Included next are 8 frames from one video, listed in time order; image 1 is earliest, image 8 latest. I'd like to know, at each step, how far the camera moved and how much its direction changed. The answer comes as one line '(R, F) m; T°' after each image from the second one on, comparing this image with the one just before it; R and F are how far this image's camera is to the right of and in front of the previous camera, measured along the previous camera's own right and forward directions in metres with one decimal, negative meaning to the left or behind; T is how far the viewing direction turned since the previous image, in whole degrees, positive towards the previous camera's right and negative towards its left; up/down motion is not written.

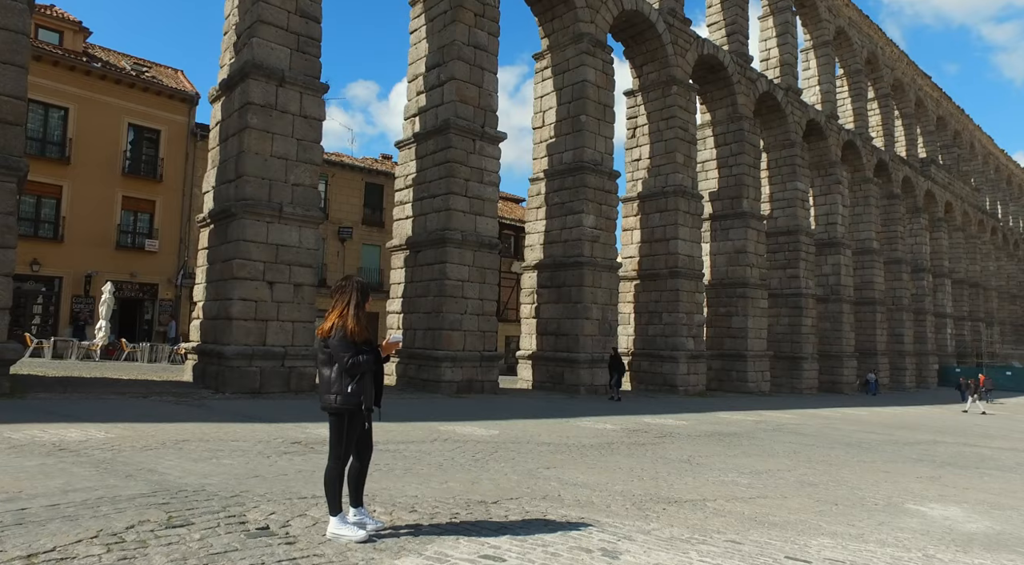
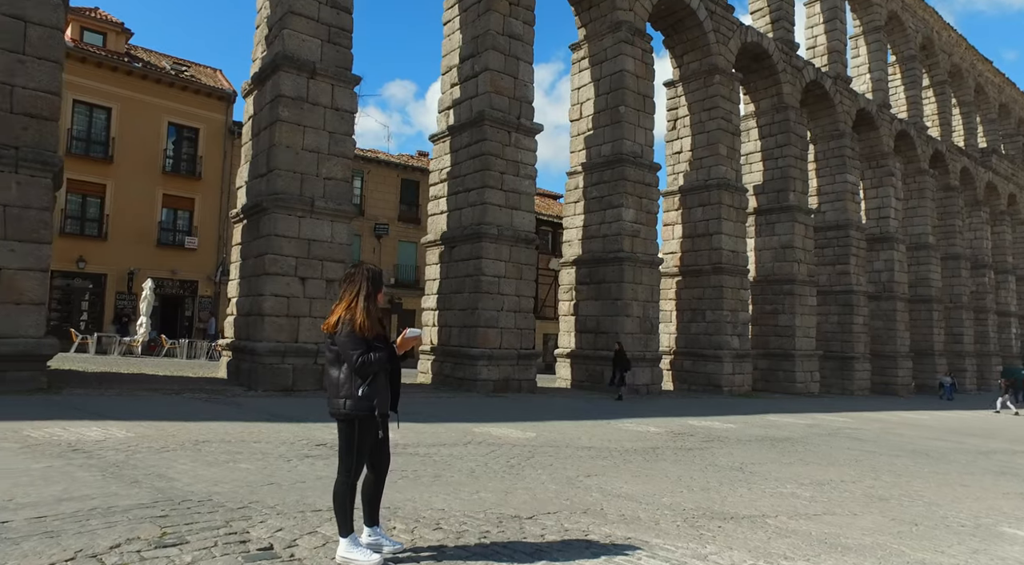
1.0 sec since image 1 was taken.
(0.0, +0.5) m; -3°
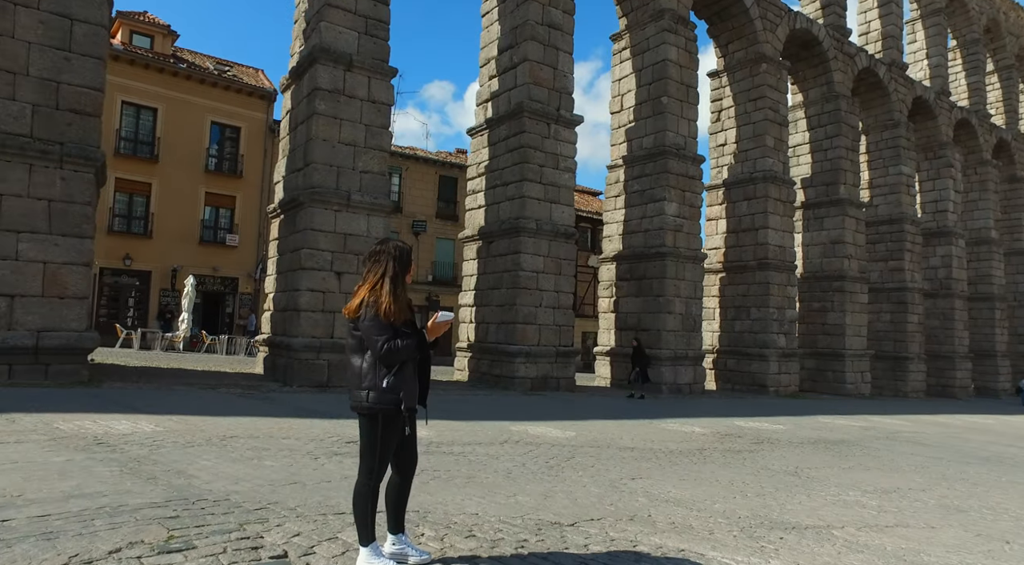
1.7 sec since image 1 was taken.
(0.0, +0.4) m; -3°
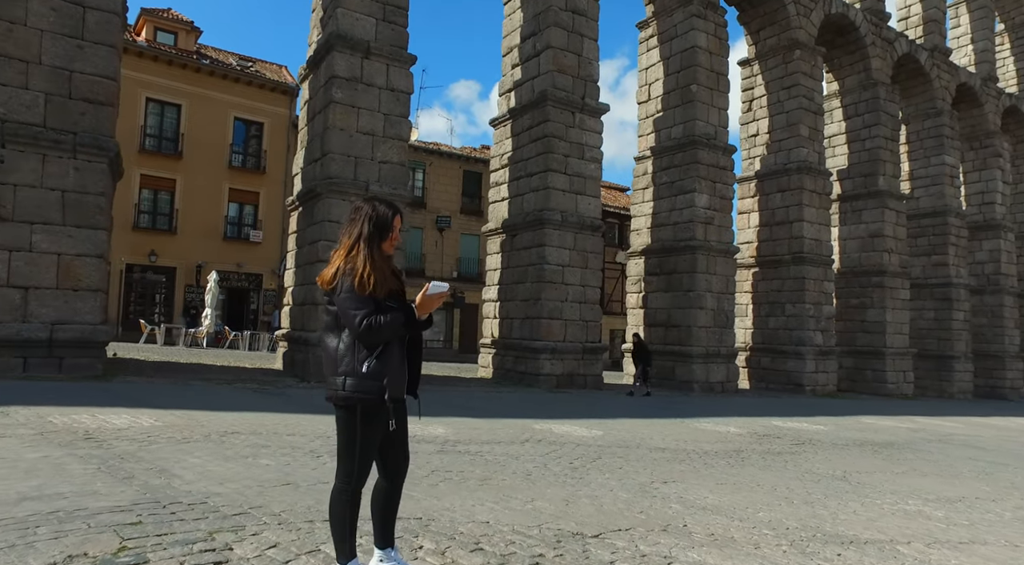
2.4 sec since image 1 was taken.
(0.0, +0.5) m; -2°
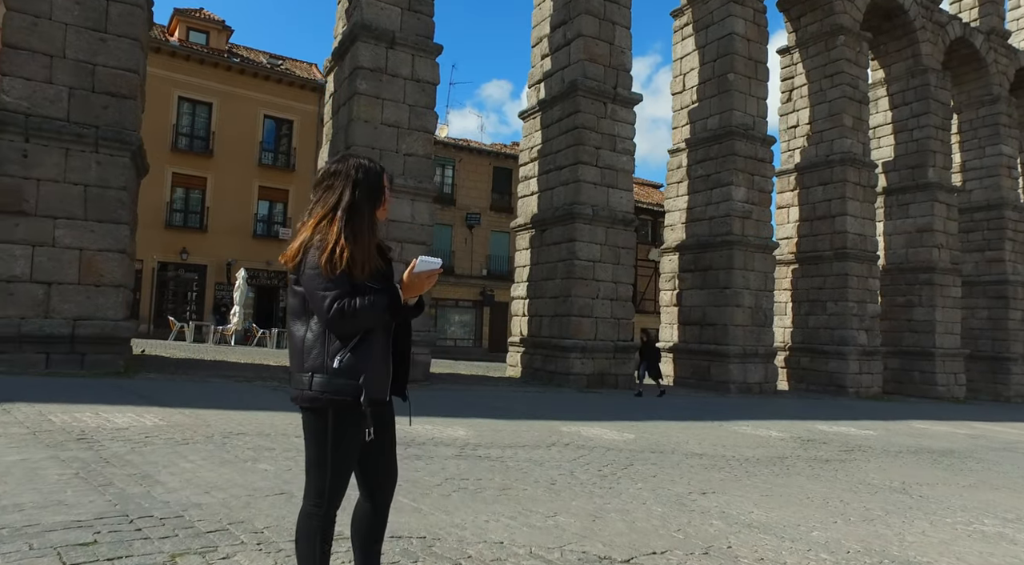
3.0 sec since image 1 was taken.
(+0.1, +0.5) m; -2°
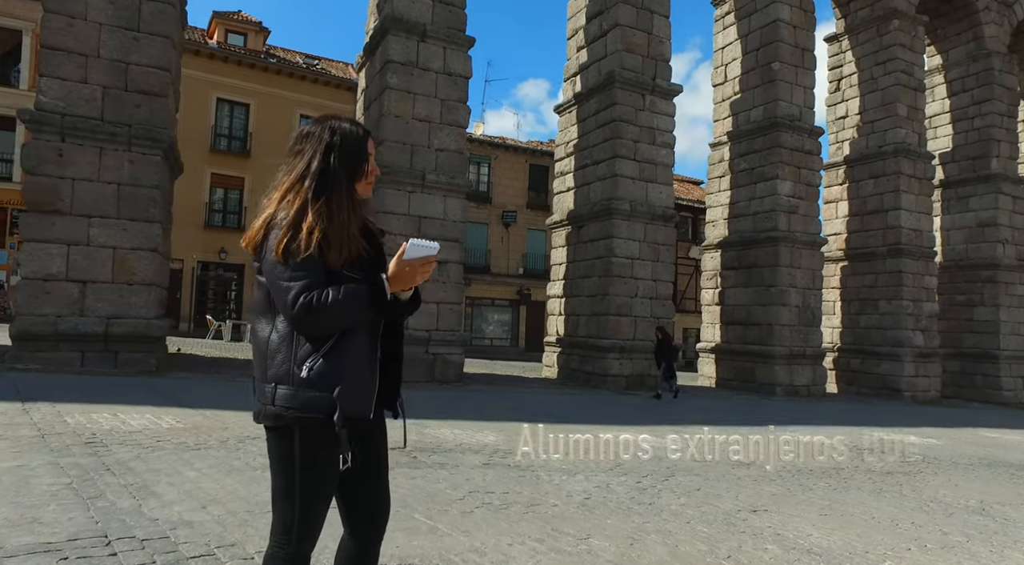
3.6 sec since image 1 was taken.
(0.0, +0.4) m; -3°
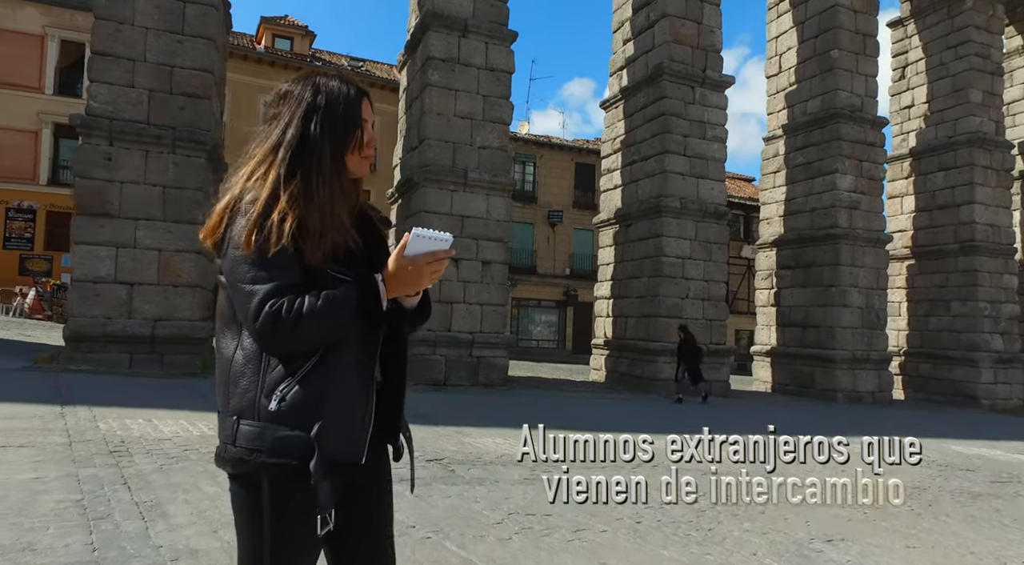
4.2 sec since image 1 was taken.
(0.0, +0.4) m; -4°
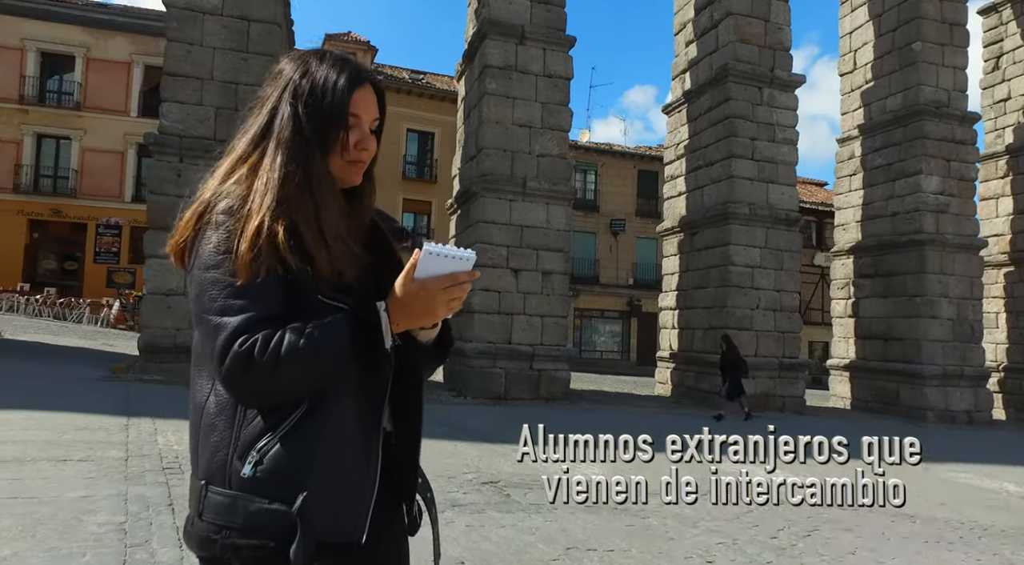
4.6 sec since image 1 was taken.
(0.0, +0.3) m; -5°
